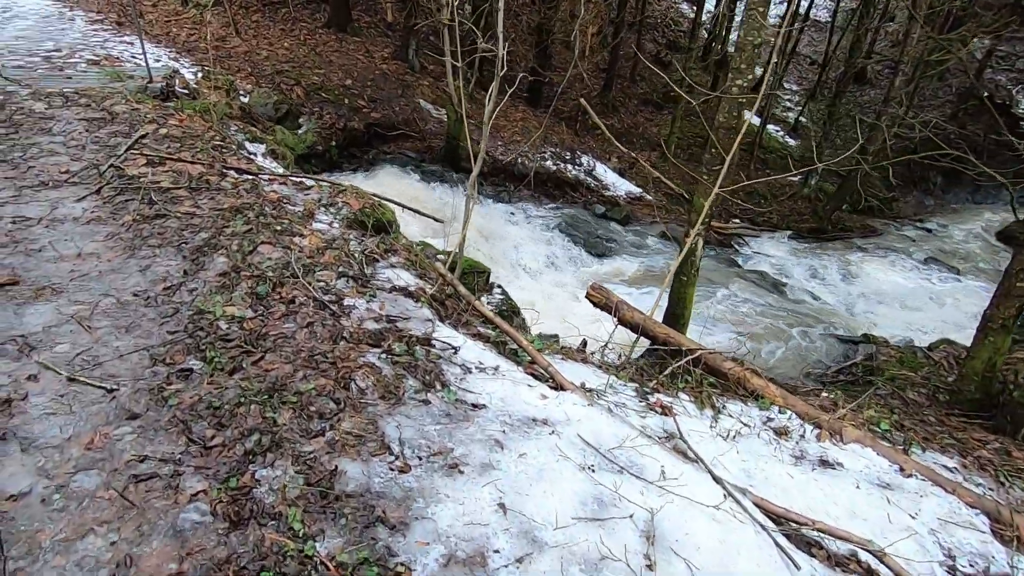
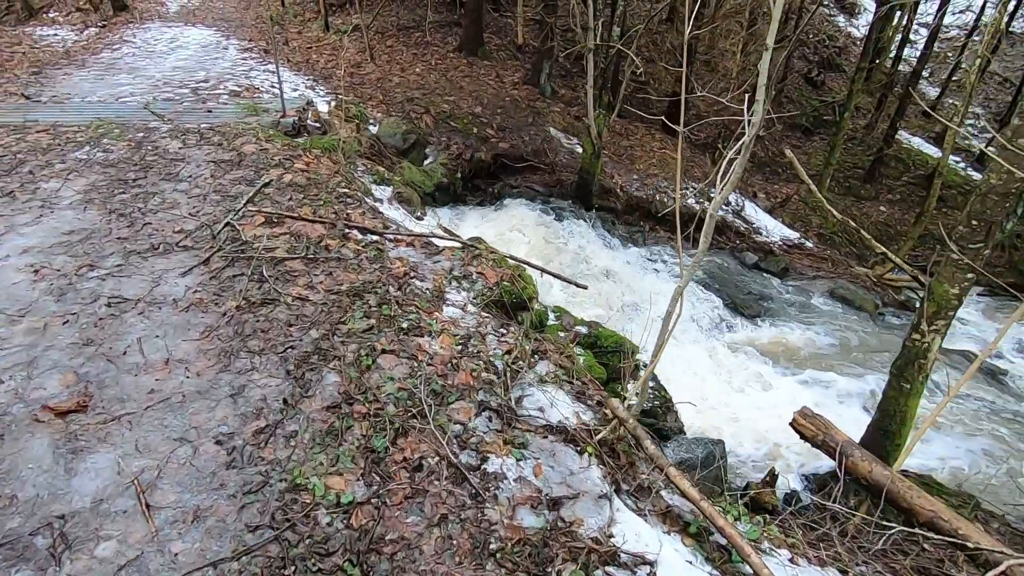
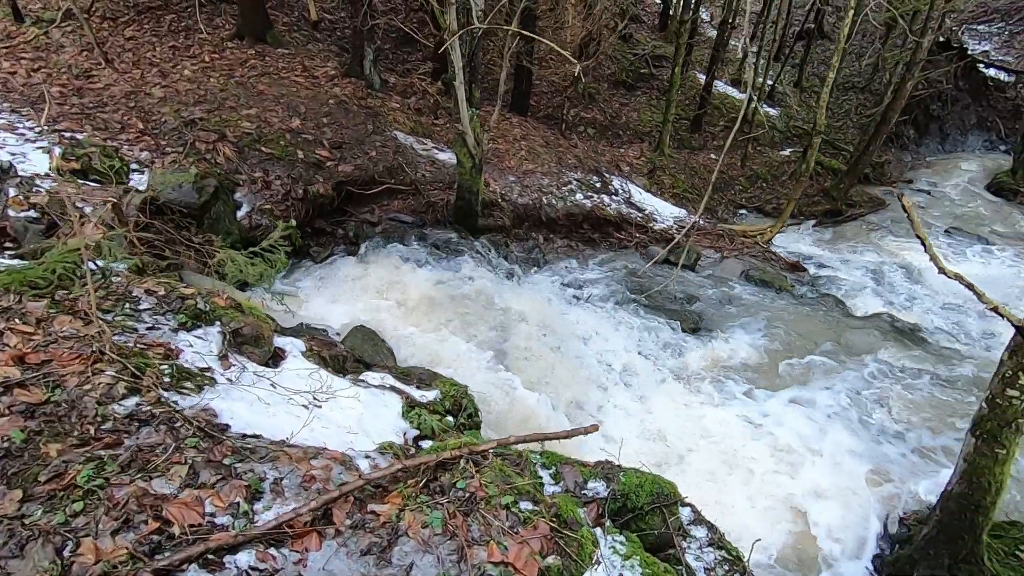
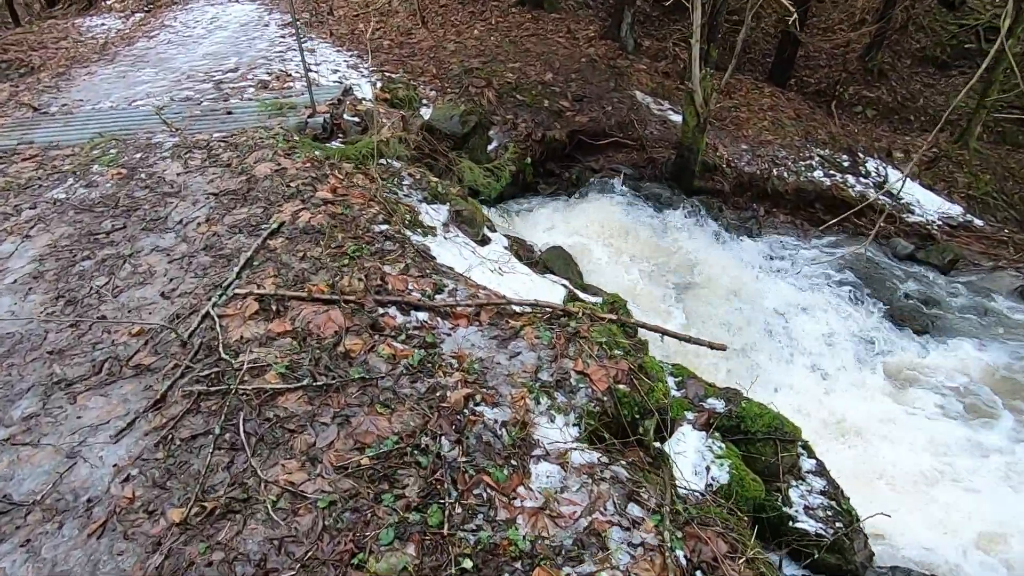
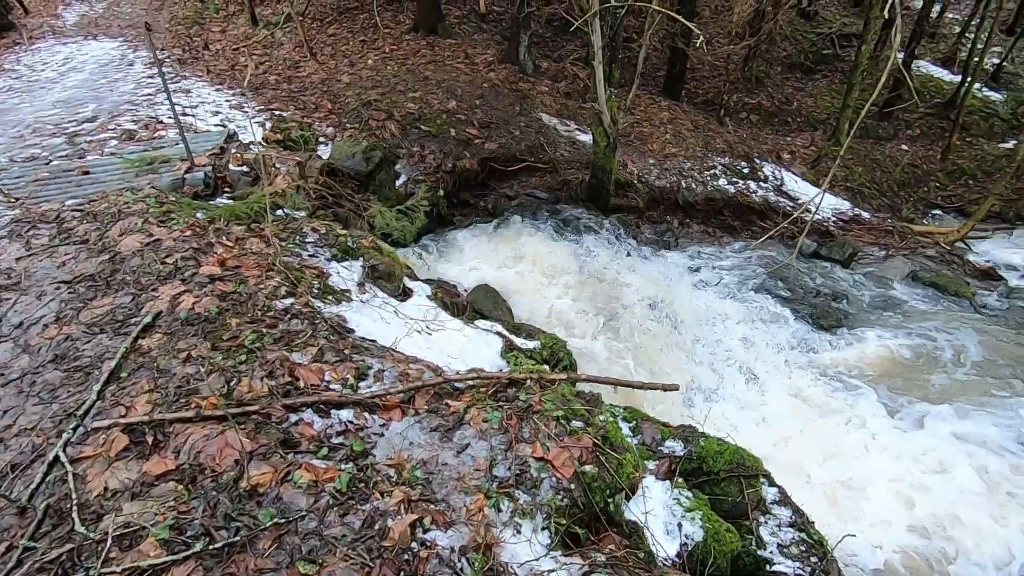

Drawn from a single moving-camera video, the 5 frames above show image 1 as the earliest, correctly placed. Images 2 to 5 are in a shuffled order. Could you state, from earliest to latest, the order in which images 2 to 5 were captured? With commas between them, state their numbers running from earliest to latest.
2, 4, 5, 3
